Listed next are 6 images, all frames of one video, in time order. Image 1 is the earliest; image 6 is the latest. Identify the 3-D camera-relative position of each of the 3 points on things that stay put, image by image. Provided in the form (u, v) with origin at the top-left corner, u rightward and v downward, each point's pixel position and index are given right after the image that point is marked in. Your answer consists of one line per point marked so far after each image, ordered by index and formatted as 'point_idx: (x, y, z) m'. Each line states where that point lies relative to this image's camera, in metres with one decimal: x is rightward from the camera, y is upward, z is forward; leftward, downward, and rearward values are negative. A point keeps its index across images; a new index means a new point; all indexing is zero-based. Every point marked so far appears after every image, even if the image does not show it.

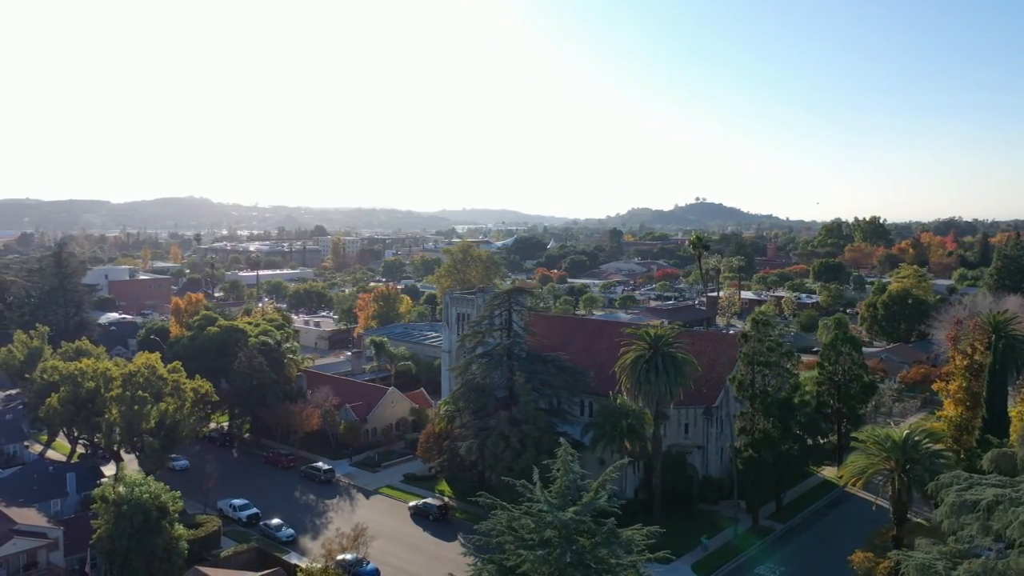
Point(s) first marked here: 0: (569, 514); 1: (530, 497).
0: (+0.7, -3.9, +12.9) m
1: (+0.2, -3.8, +13.5) m
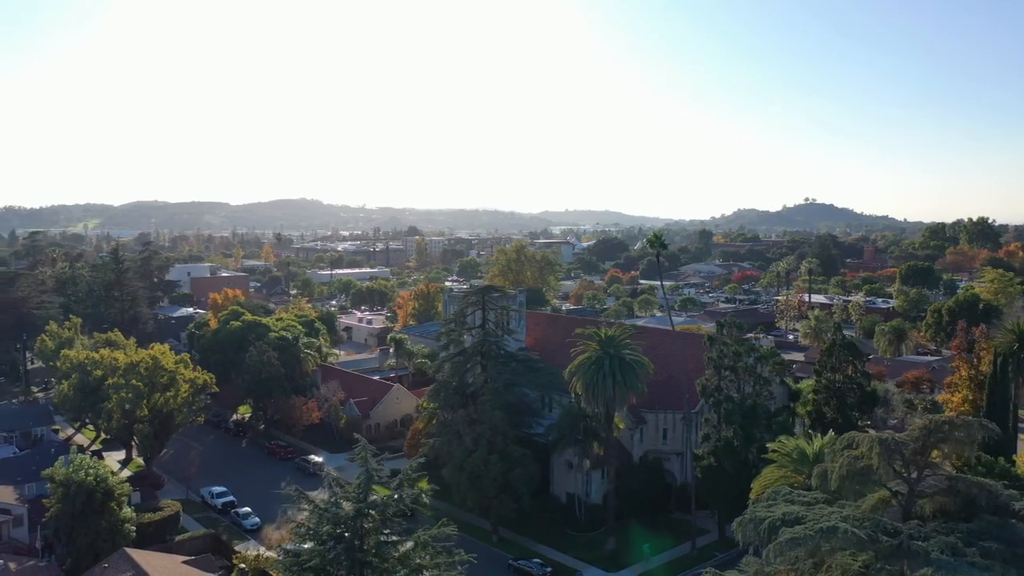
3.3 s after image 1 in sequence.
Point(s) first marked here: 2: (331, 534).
0: (-2.8, -3.8, +12.8) m
1: (-3.3, -3.7, +13.5) m
2: (-3.0, -4.2, +12.7) m
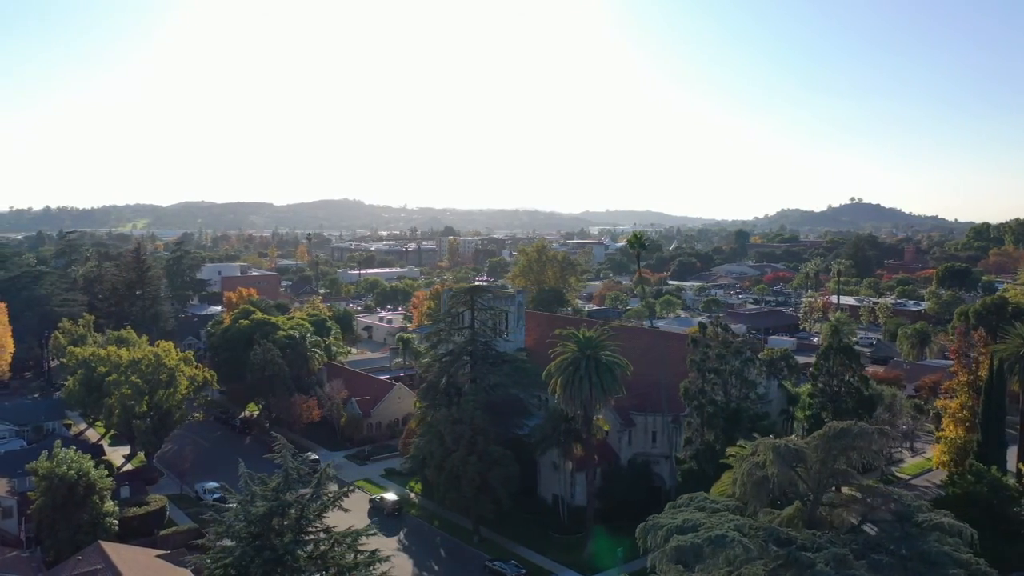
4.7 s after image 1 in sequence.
0: (-4.3, -3.8, +12.8) m
1: (-4.7, -3.7, +13.6) m
2: (-4.5, -4.2, +12.7) m
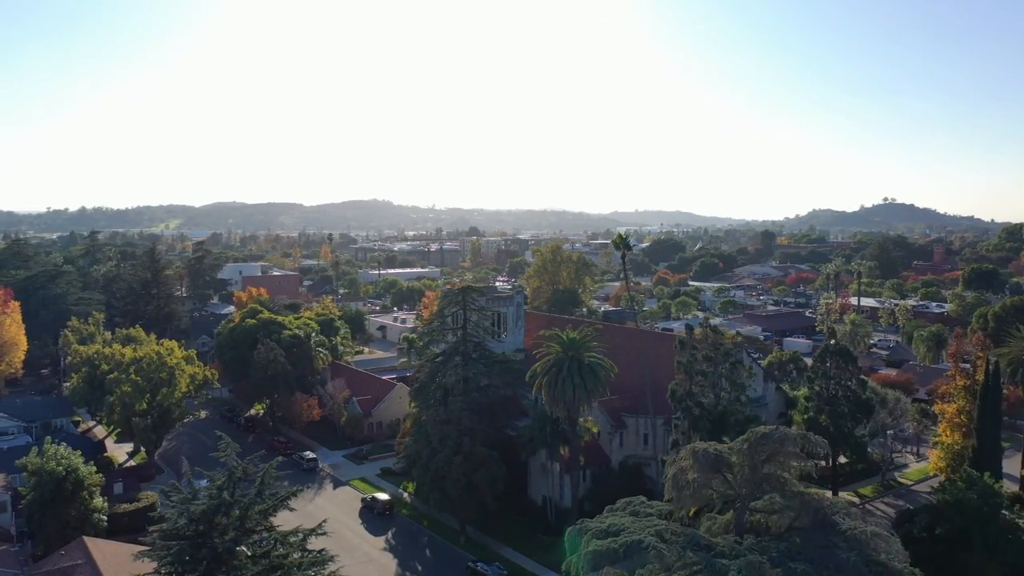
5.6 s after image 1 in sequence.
0: (-5.3, -3.8, +12.9) m
1: (-5.7, -3.7, +13.7) m
2: (-5.5, -4.2, +12.8) m
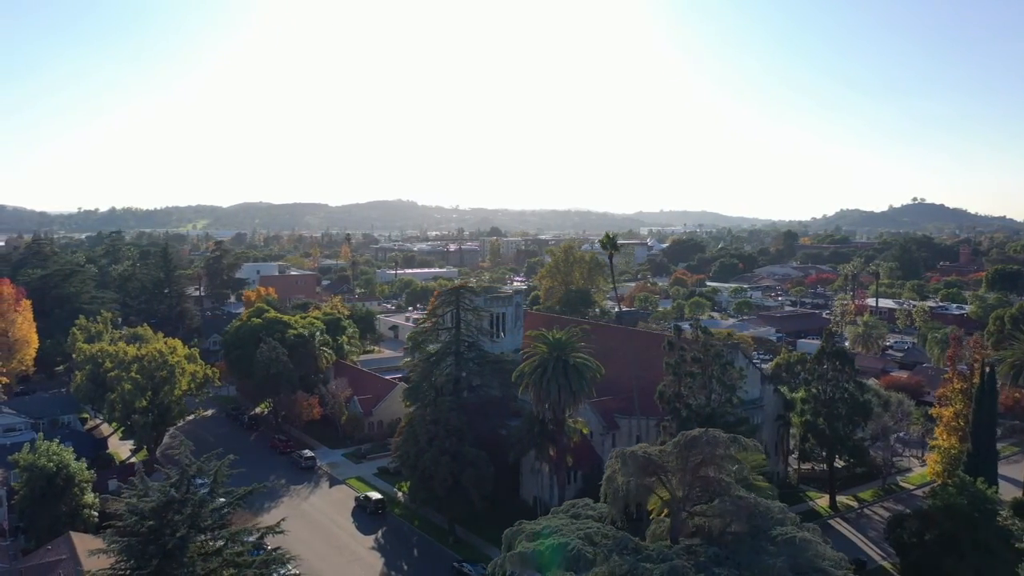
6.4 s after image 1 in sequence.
0: (-6.2, -3.8, +13.0) m
1: (-6.6, -3.7, +13.8) m
2: (-6.4, -4.2, +12.9) m
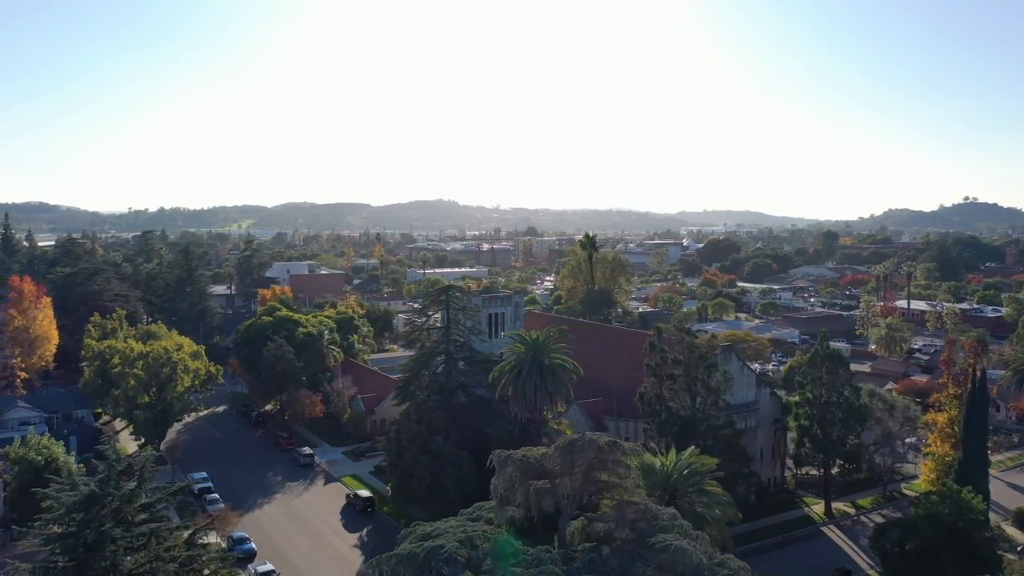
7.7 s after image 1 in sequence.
0: (-7.6, -3.7, +13.3) m
1: (-7.9, -3.7, +14.0) m
2: (-7.8, -4.1, +13.2) m
